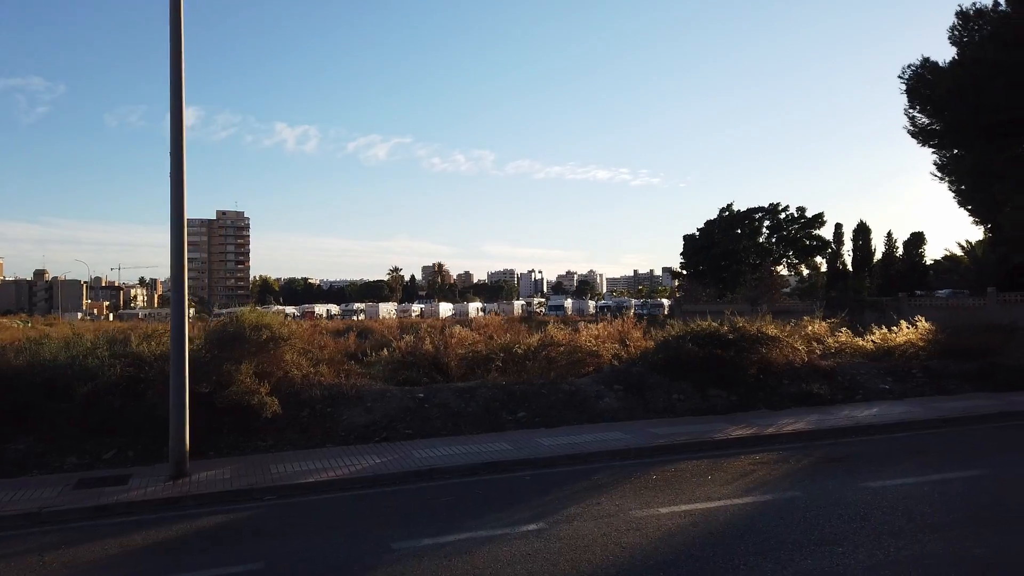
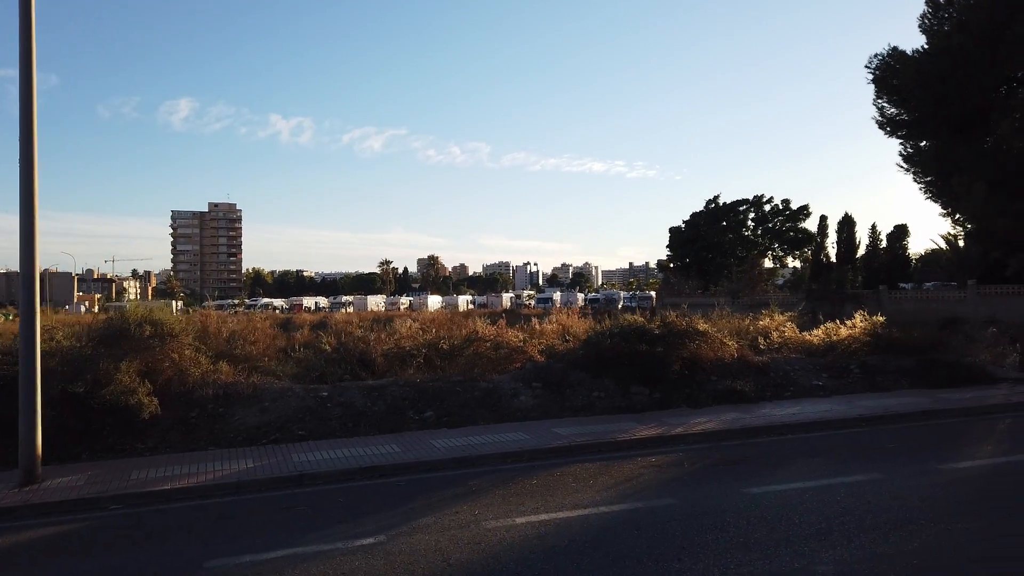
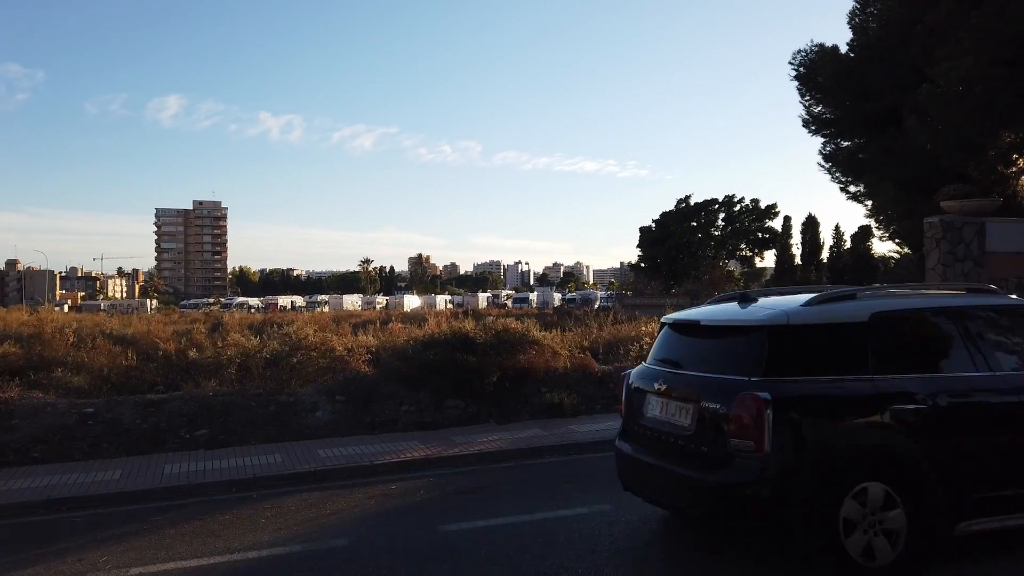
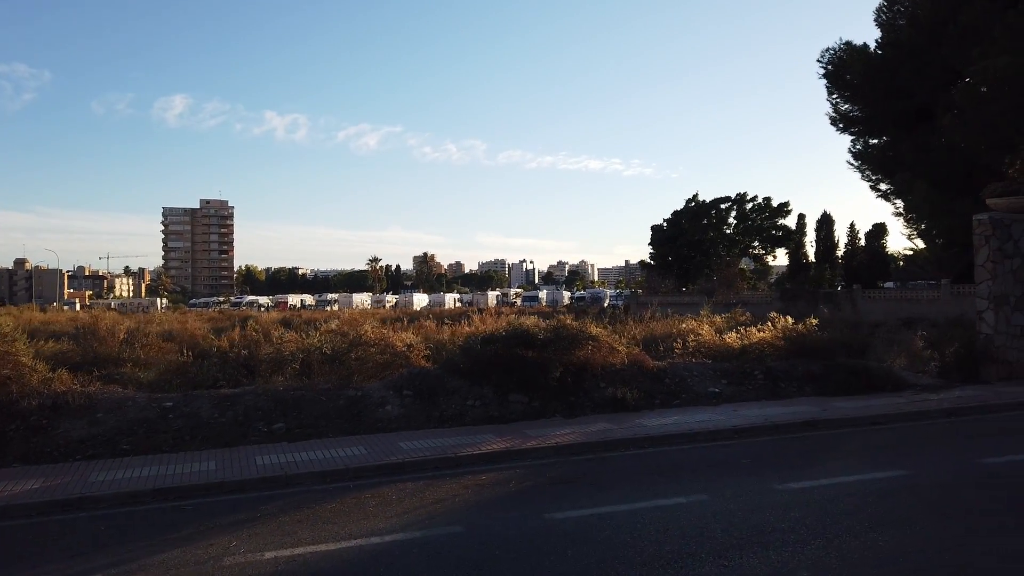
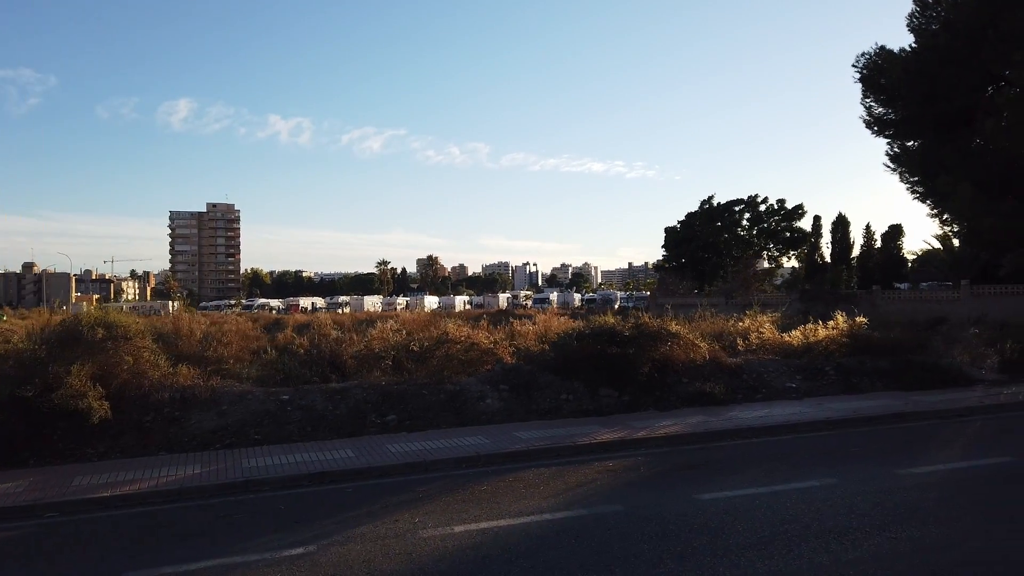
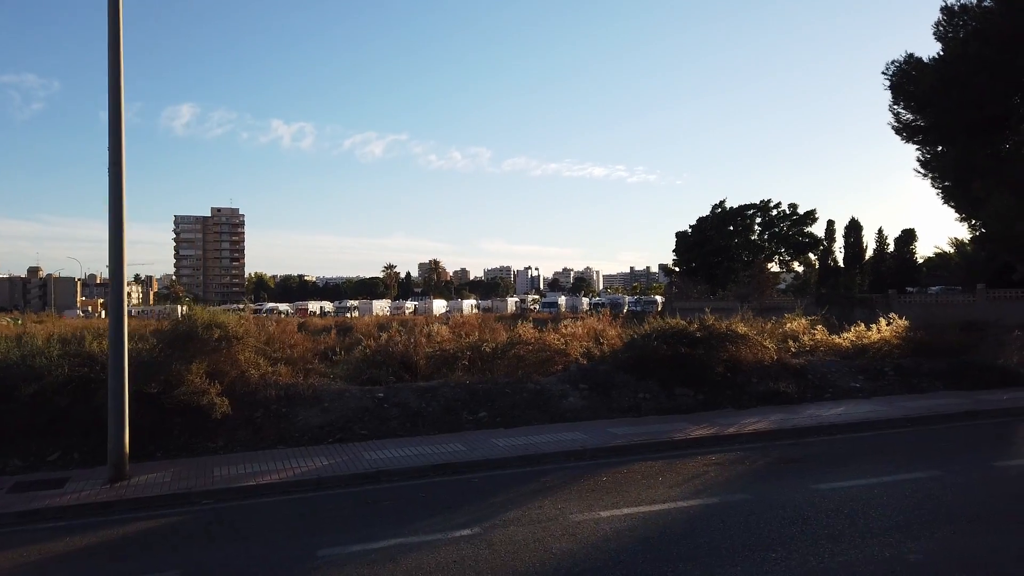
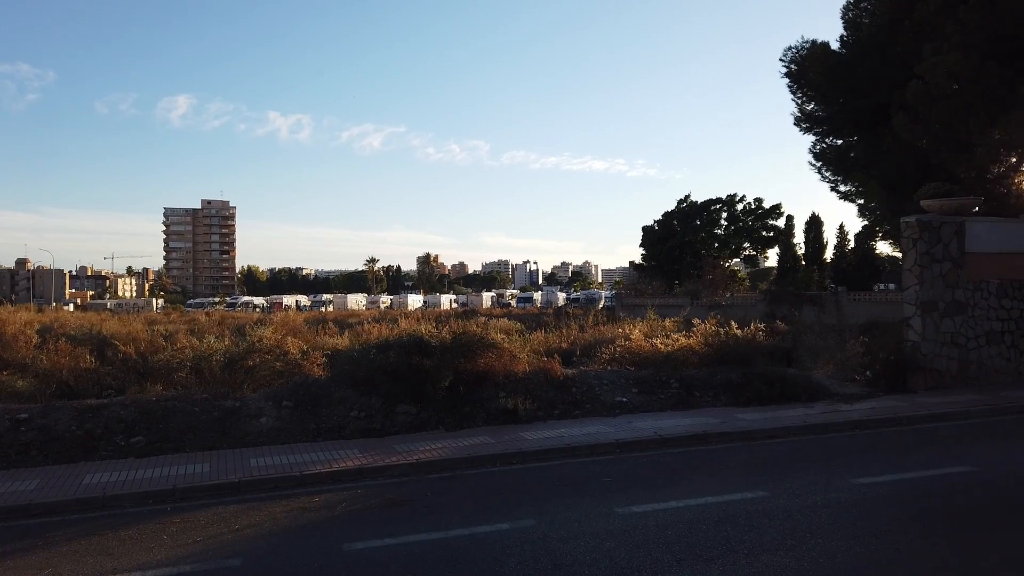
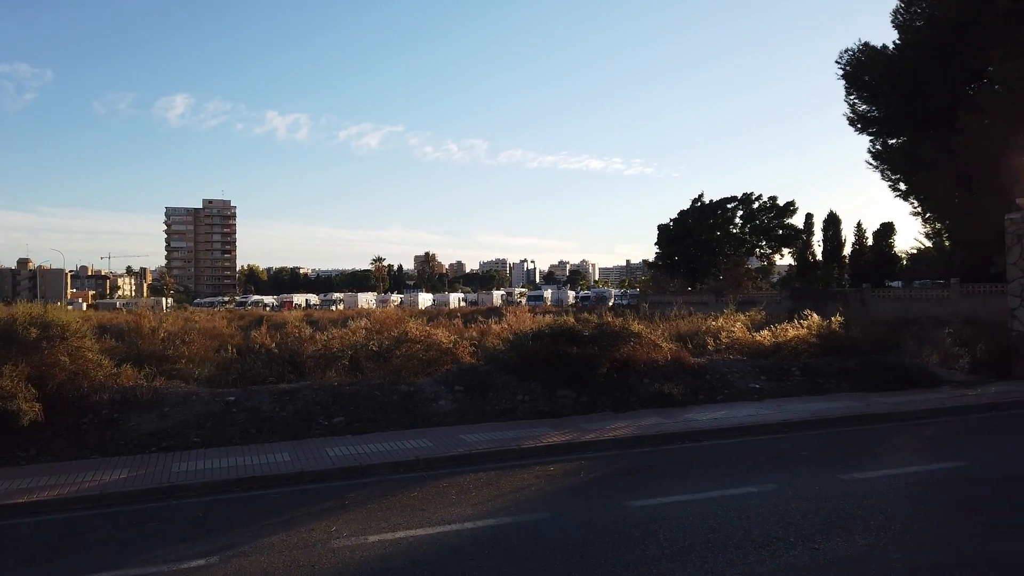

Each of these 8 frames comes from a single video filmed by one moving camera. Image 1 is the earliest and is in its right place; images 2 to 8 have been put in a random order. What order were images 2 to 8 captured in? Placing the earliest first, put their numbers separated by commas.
6, 2, 5, 8, 4, 3, 7
